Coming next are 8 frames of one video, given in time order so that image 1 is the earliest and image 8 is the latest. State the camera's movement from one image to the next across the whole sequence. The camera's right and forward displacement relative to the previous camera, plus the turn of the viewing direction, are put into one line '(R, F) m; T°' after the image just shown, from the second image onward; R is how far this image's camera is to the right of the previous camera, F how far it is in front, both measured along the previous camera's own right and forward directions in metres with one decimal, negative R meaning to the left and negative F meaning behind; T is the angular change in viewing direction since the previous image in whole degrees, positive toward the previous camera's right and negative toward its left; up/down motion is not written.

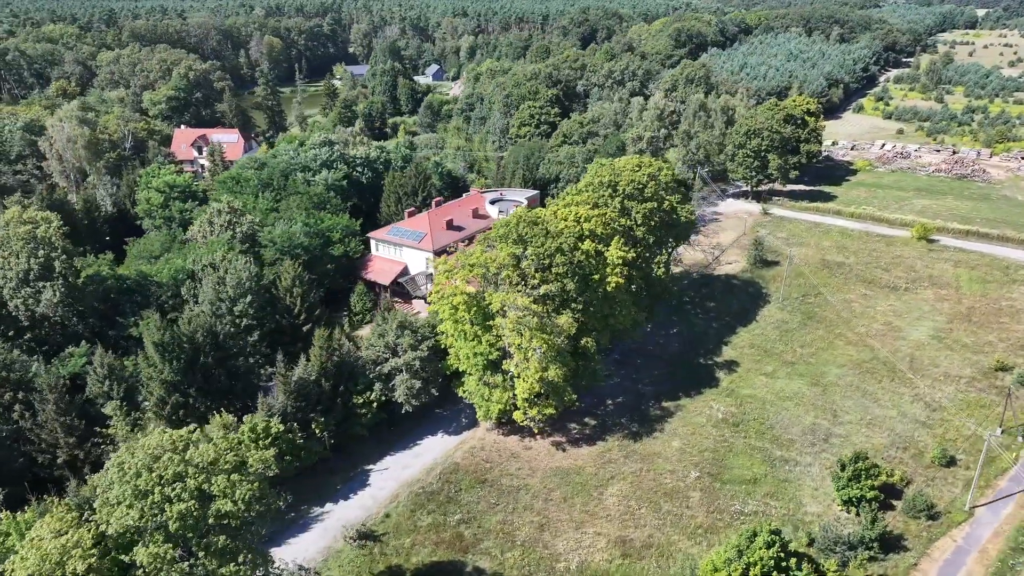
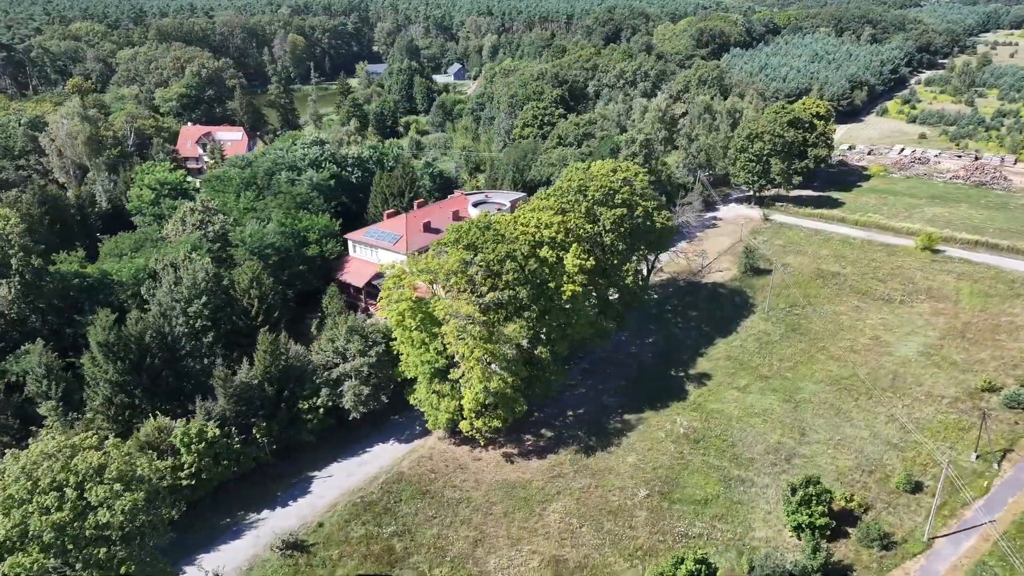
(+3.5, +0.9) m; -3°
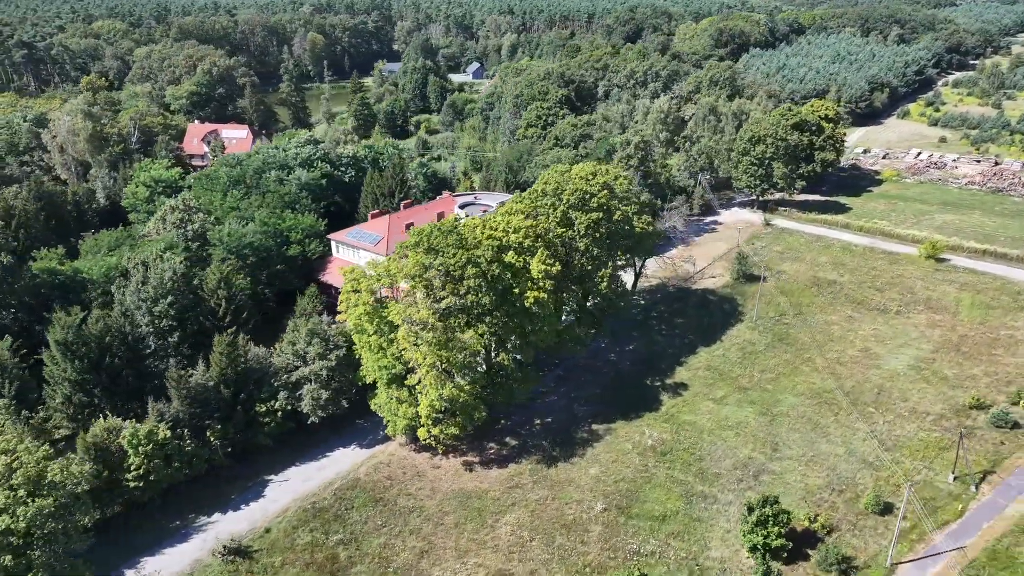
(+2.8, +0.7) m; -2°
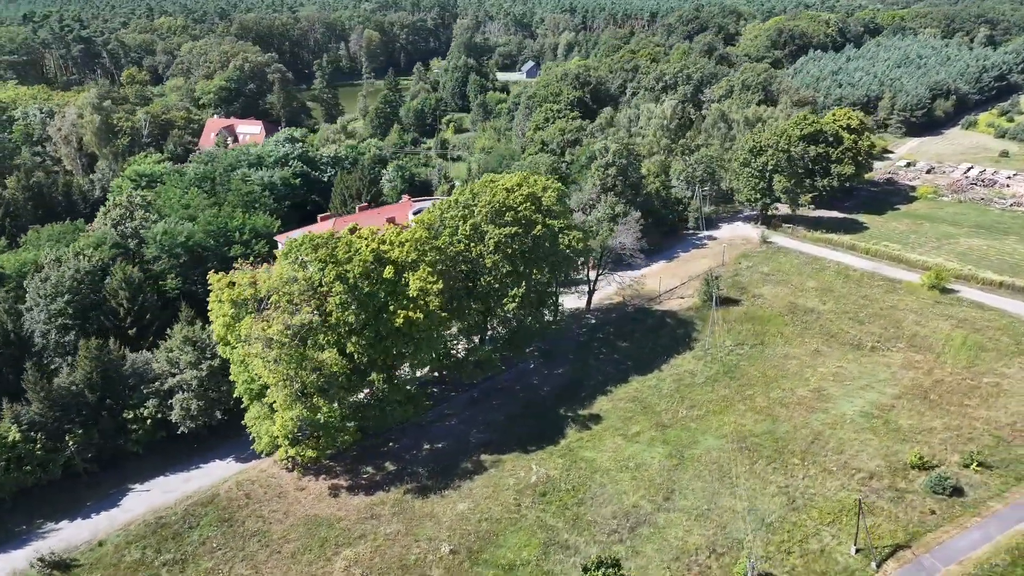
(+8.3, +2.5) m; -6°
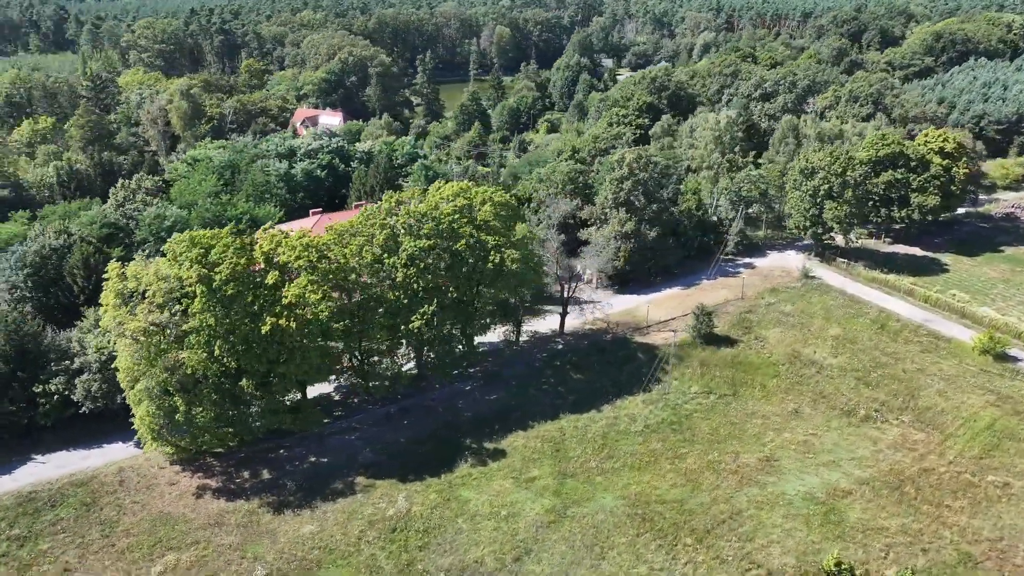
(+10.7, +3.5) m; -12°
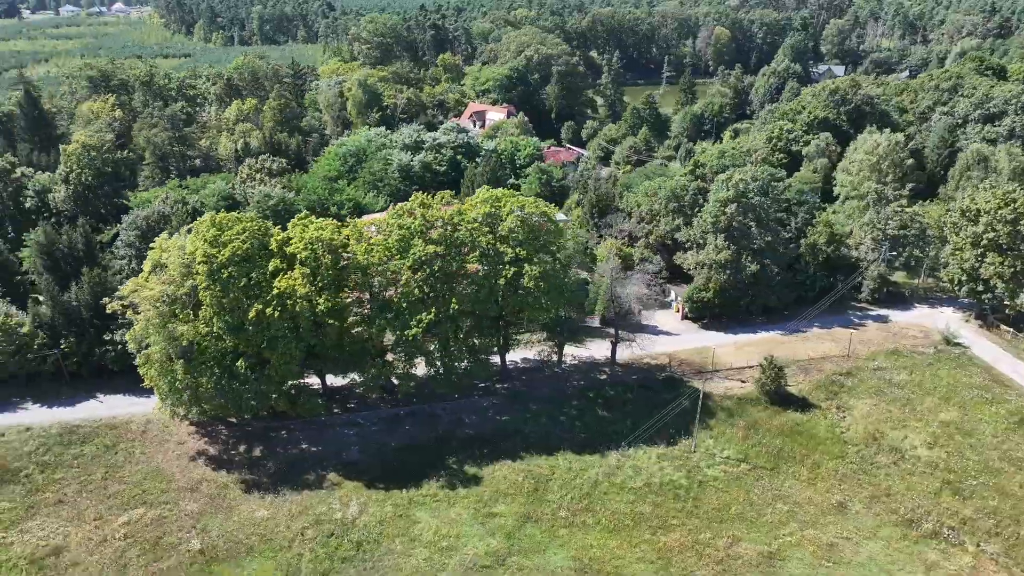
(+8.8, +3.5) m; -18°
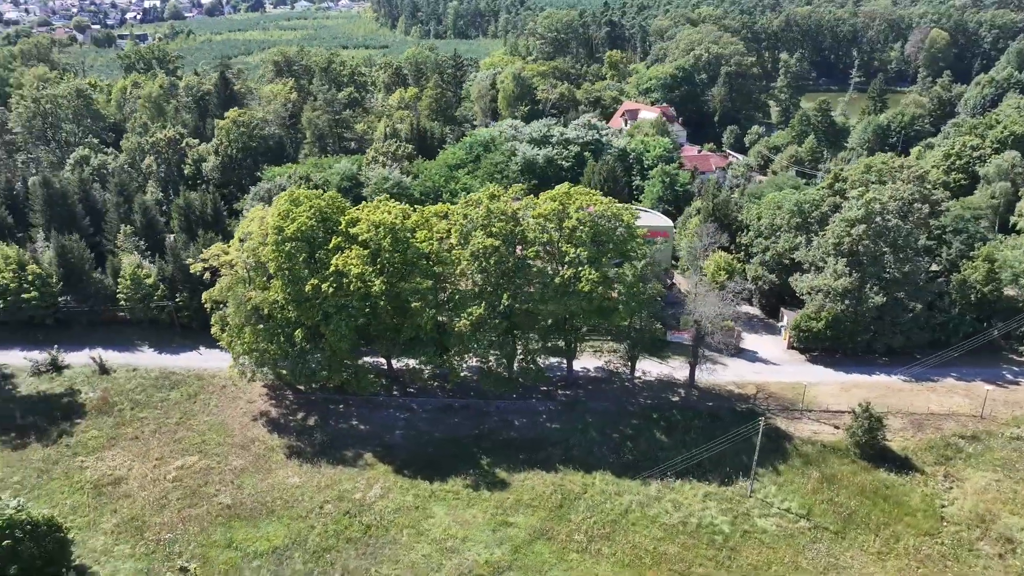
(+4.9, +2.0) m; -14°
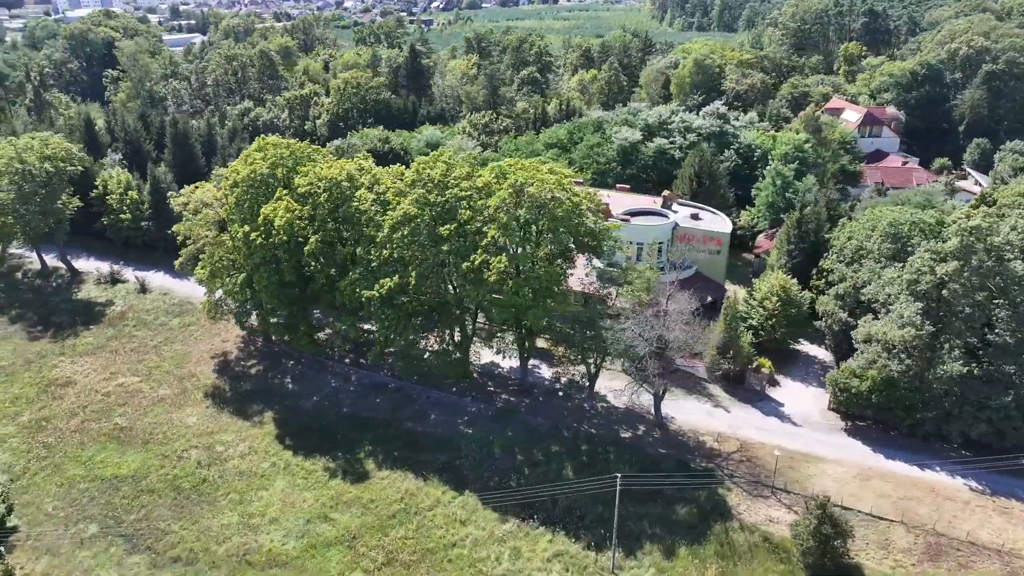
(+12.9, +6.6) m; -21°
